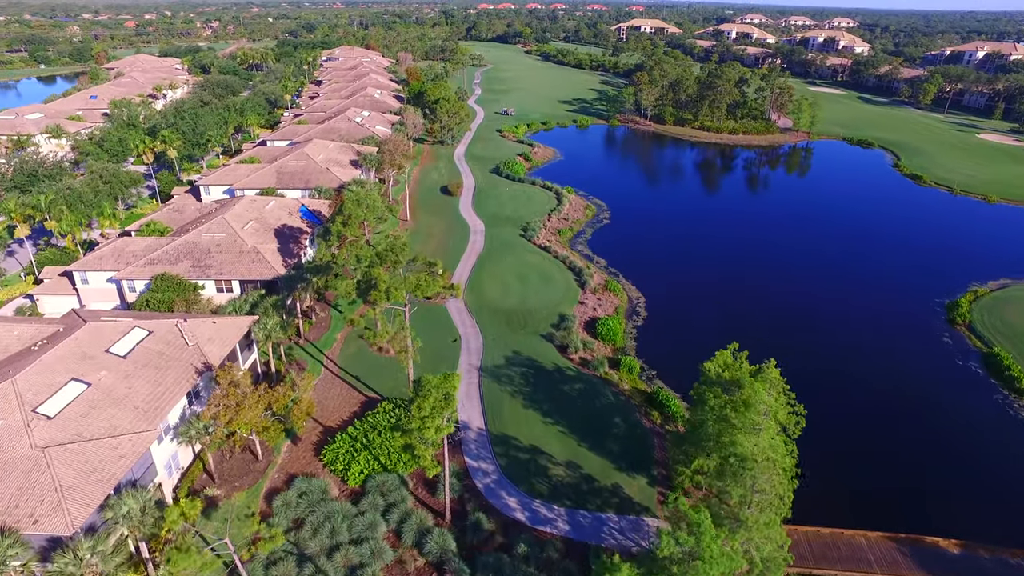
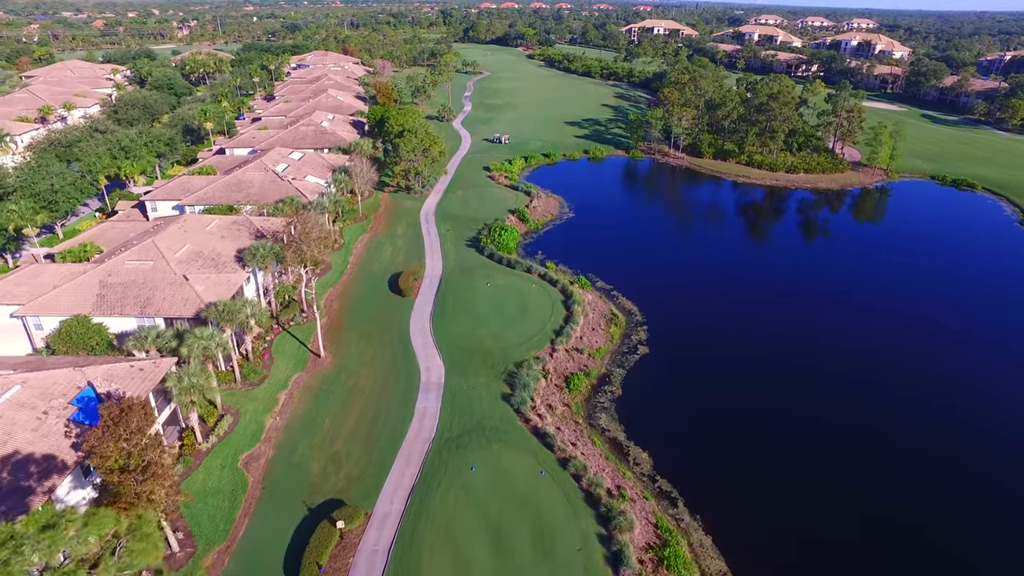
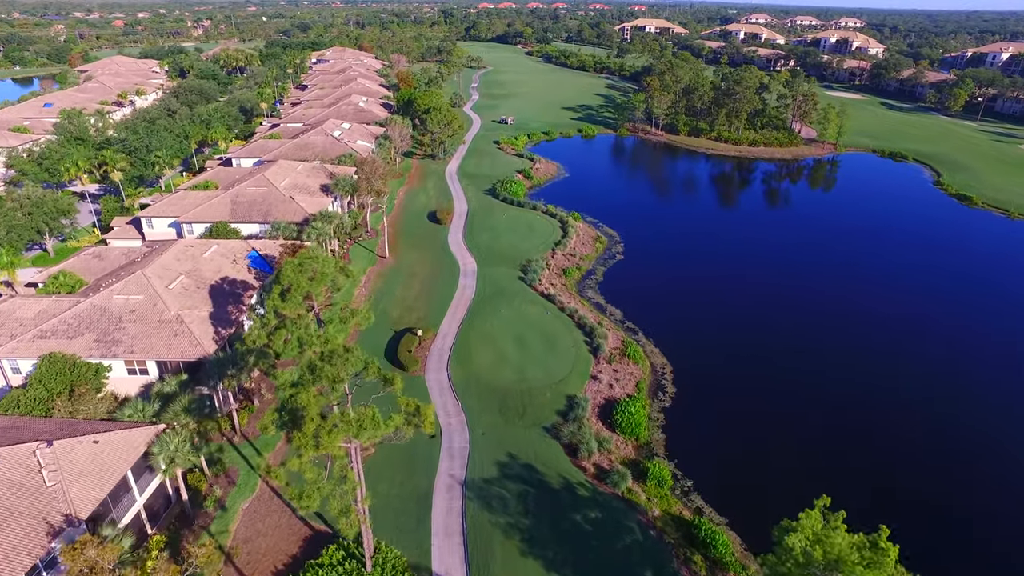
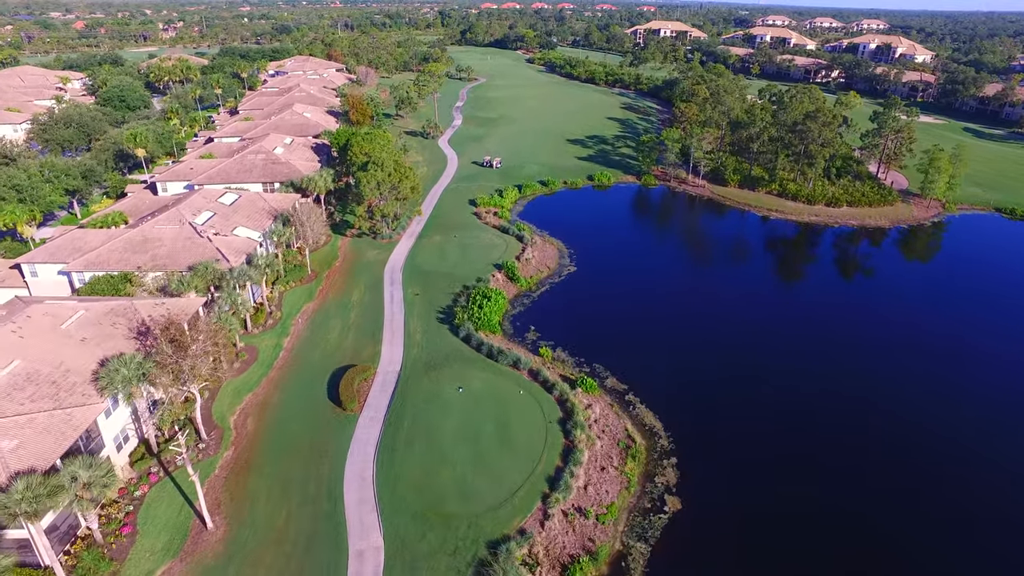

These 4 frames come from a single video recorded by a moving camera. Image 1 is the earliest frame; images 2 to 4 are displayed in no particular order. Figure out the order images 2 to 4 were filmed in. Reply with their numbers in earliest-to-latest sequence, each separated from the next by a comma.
3, 2, 4
